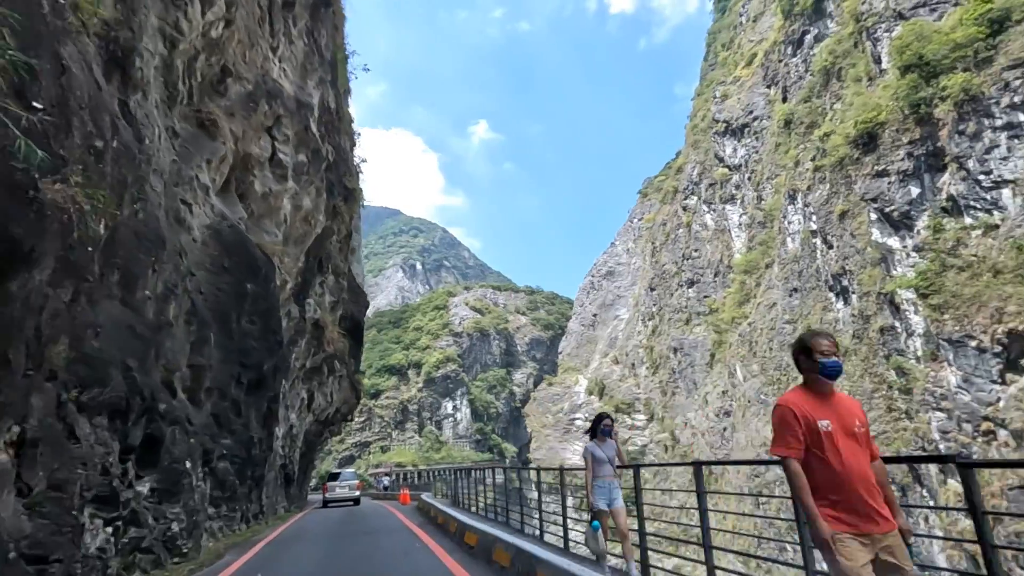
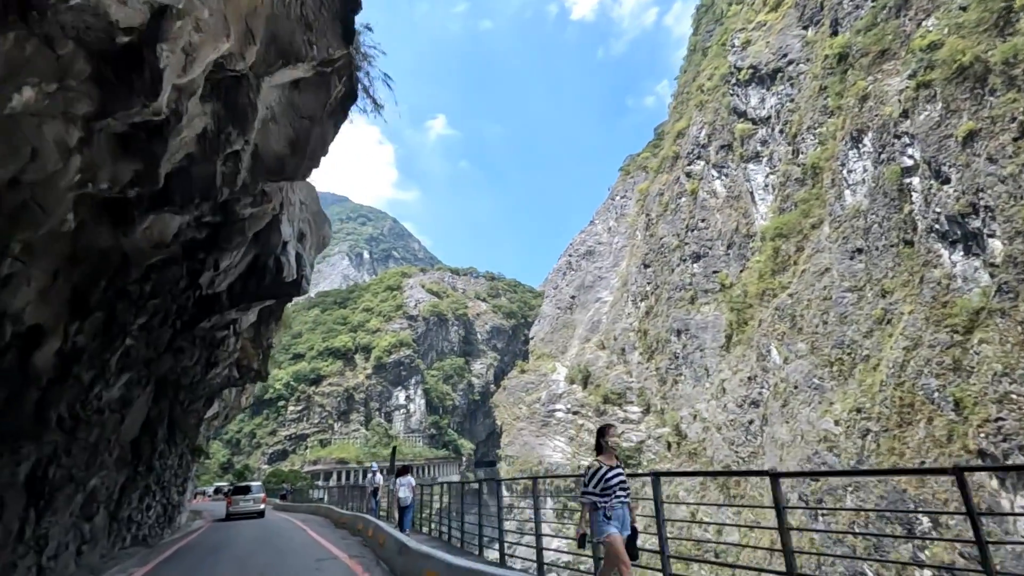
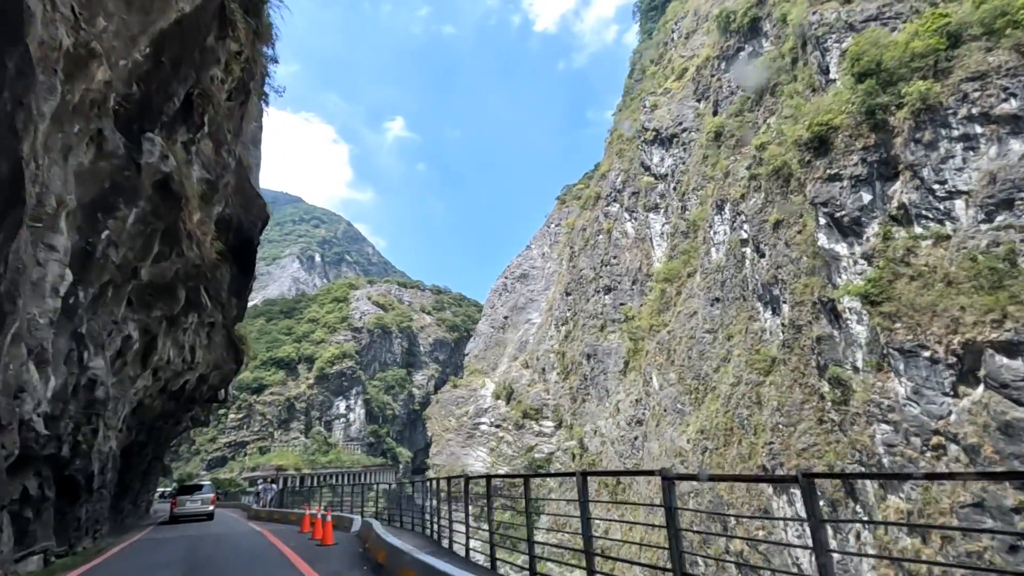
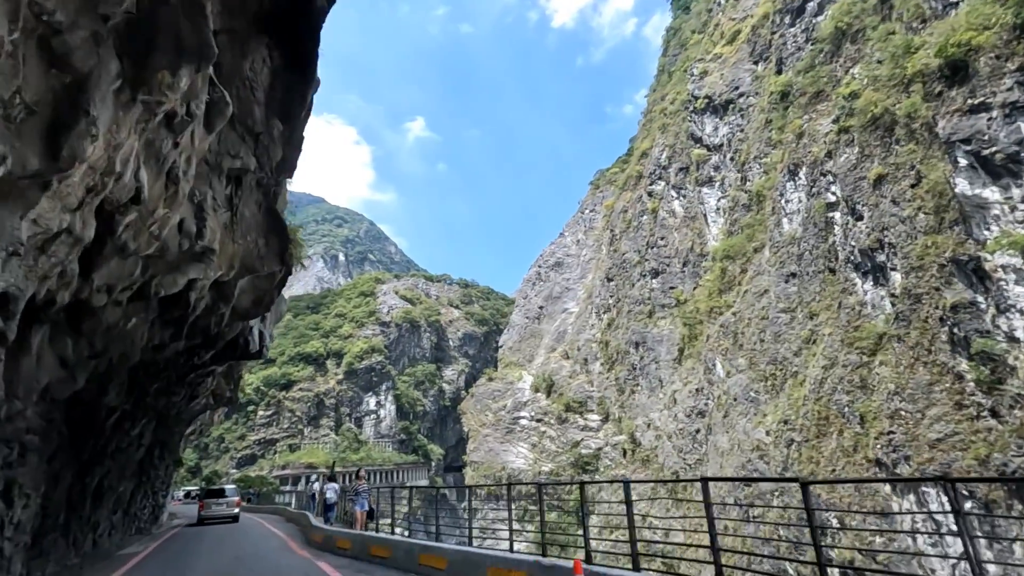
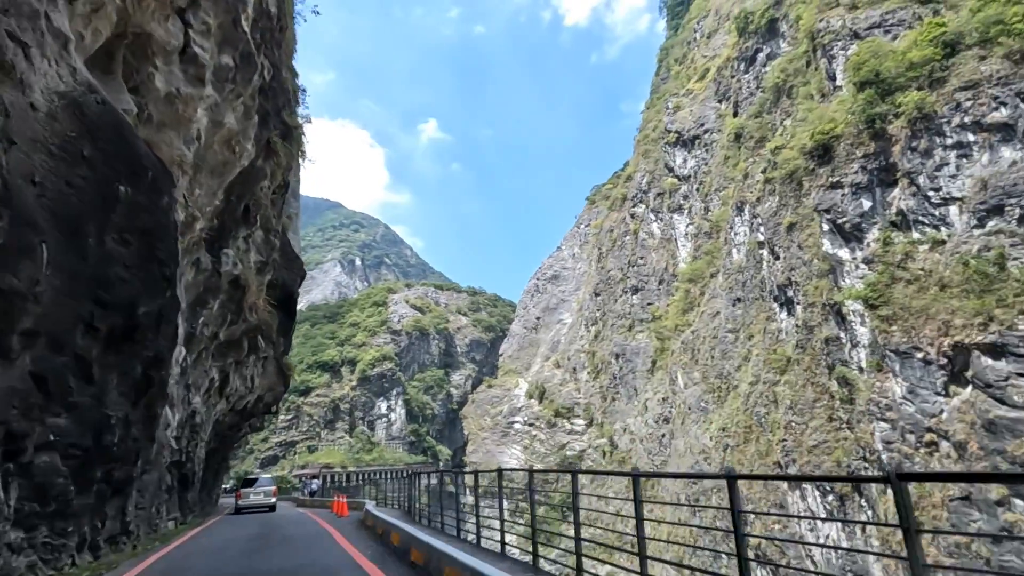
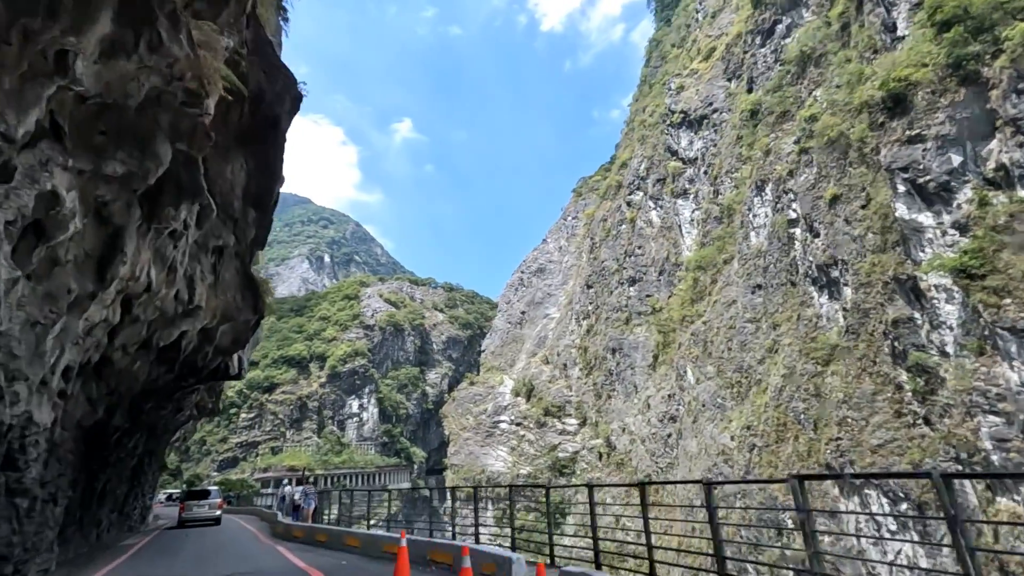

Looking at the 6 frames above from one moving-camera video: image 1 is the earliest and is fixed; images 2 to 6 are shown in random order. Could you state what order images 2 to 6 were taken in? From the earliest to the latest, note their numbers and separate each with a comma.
5, 3, 6, 4, 2
